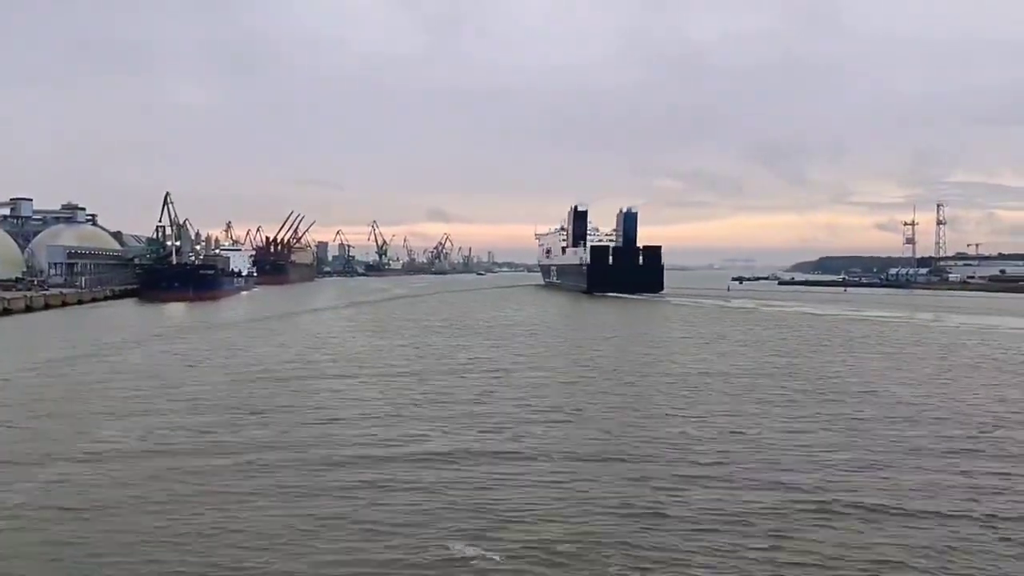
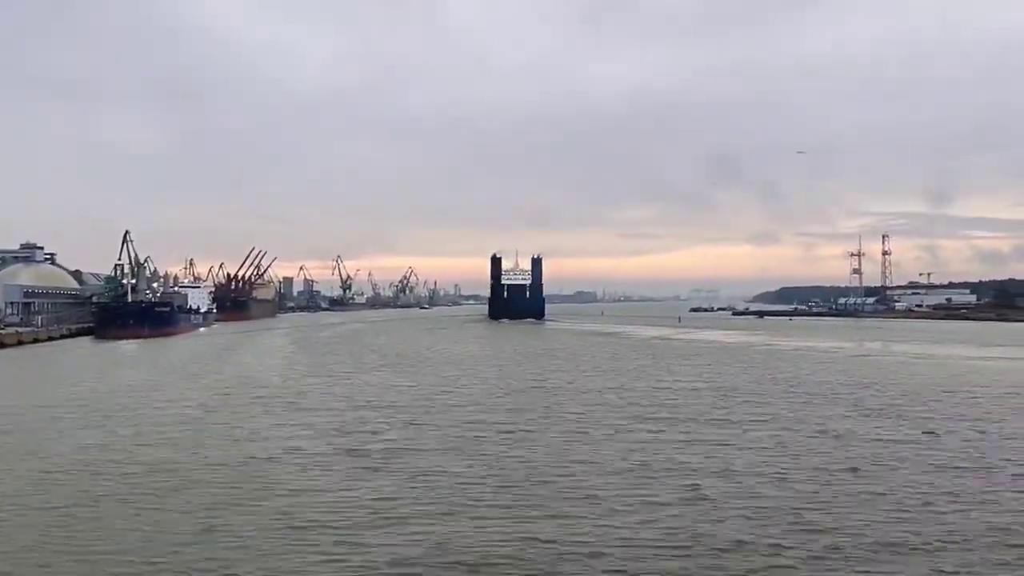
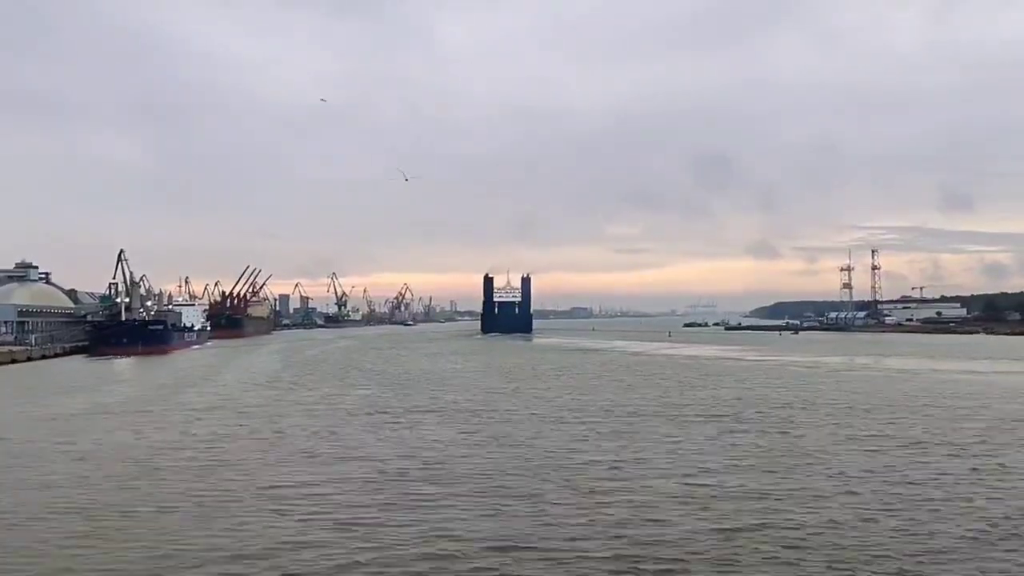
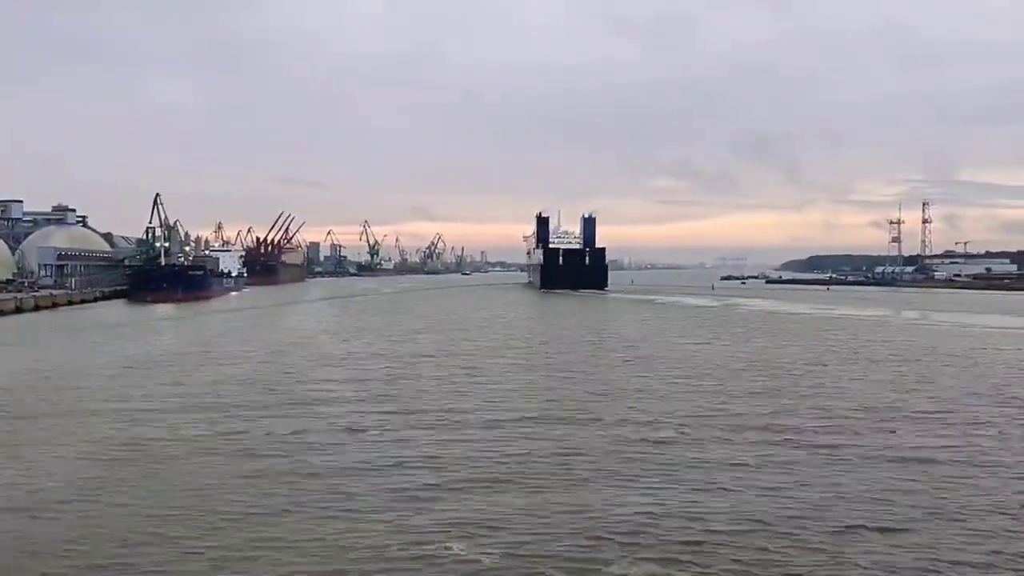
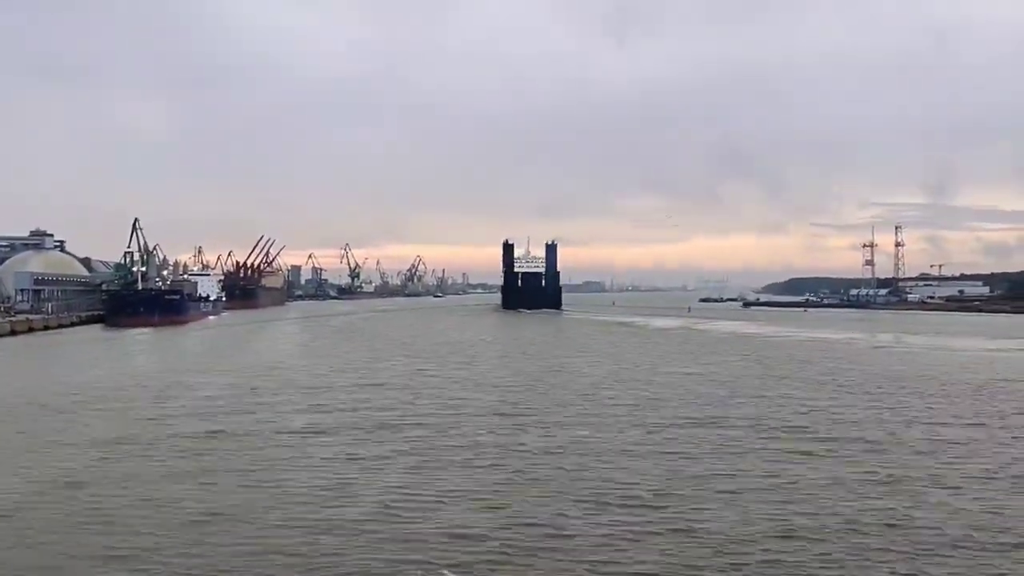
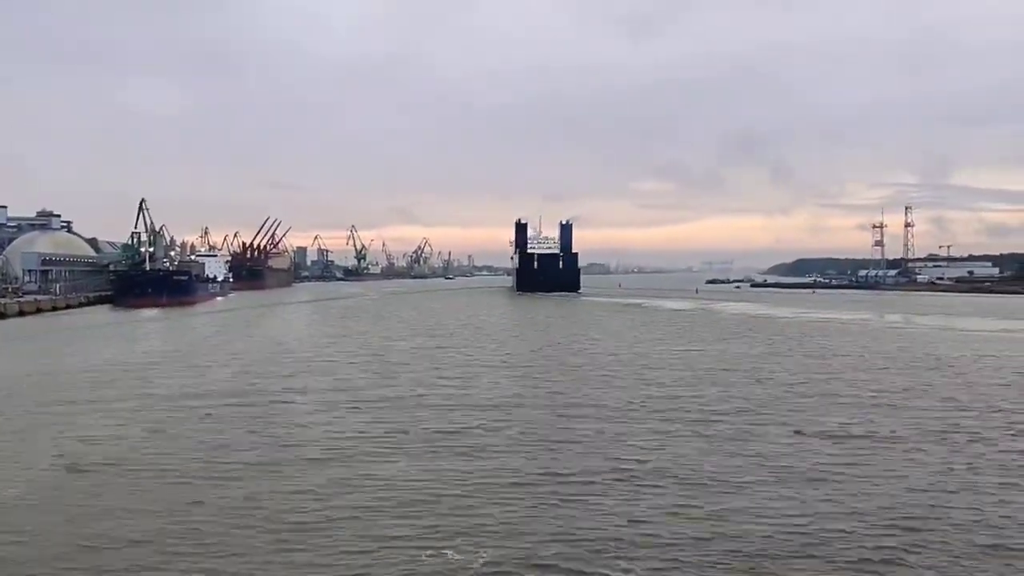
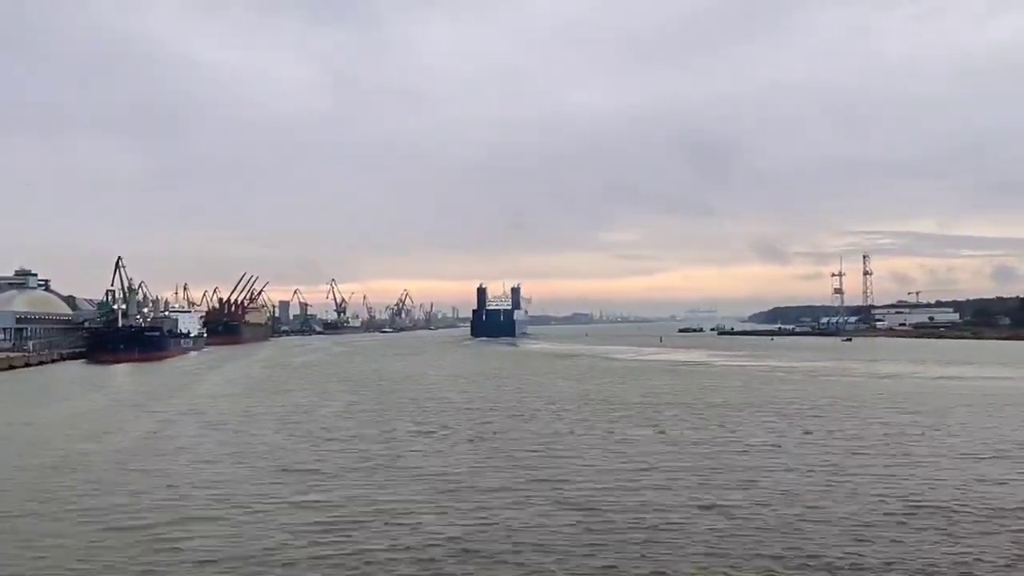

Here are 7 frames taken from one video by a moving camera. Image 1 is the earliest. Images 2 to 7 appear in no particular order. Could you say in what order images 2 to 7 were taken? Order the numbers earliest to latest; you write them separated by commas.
4, 6, 5, 2, 3, 7
